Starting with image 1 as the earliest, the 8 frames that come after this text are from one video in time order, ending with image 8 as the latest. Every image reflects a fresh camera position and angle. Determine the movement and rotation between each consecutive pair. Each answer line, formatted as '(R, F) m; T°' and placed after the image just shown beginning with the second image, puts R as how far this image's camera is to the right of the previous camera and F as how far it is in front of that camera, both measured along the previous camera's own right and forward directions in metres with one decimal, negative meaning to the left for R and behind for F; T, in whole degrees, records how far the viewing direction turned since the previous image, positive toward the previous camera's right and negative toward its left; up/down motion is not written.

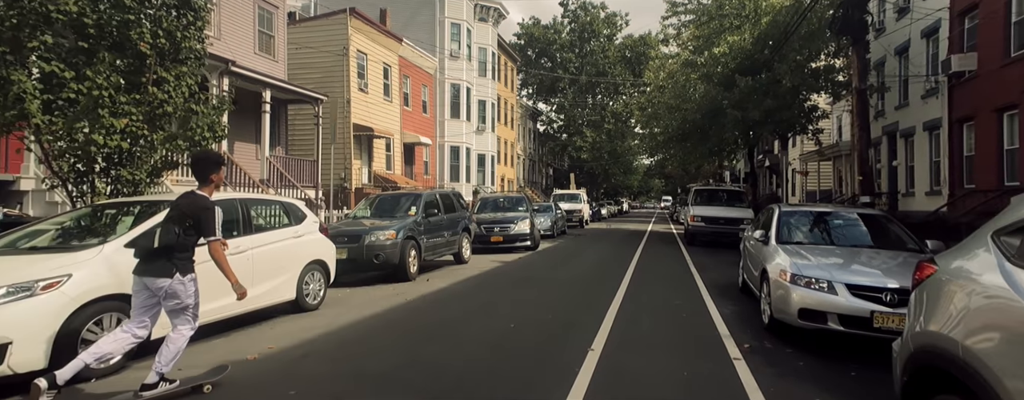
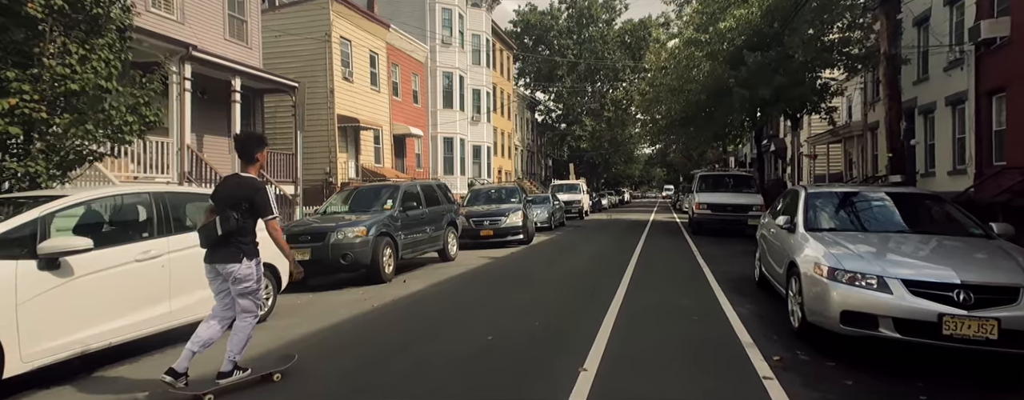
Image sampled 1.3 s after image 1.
(+0.3, +1.2) m; 0°
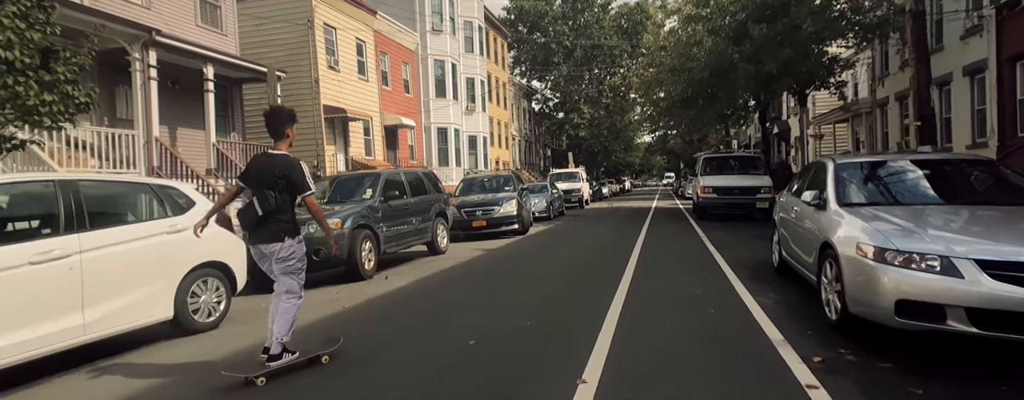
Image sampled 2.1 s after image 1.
(+0.1, +0.9) m; 0°
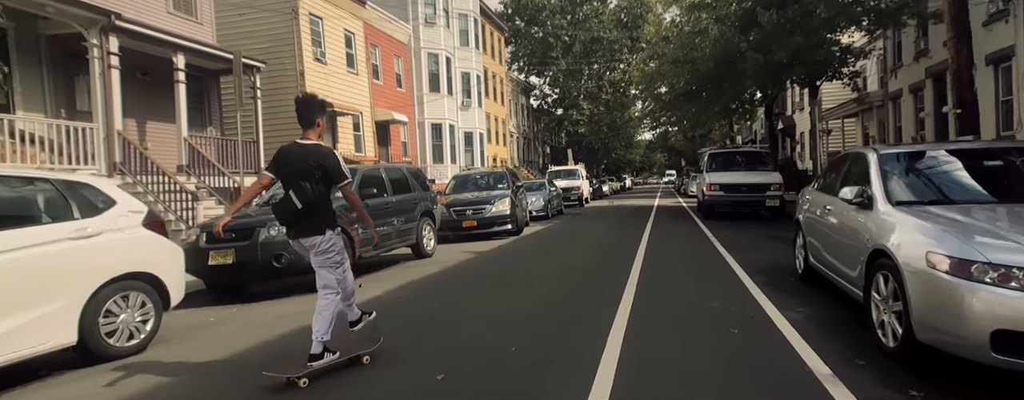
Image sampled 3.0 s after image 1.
(+0.1, +1.0) m; 0°
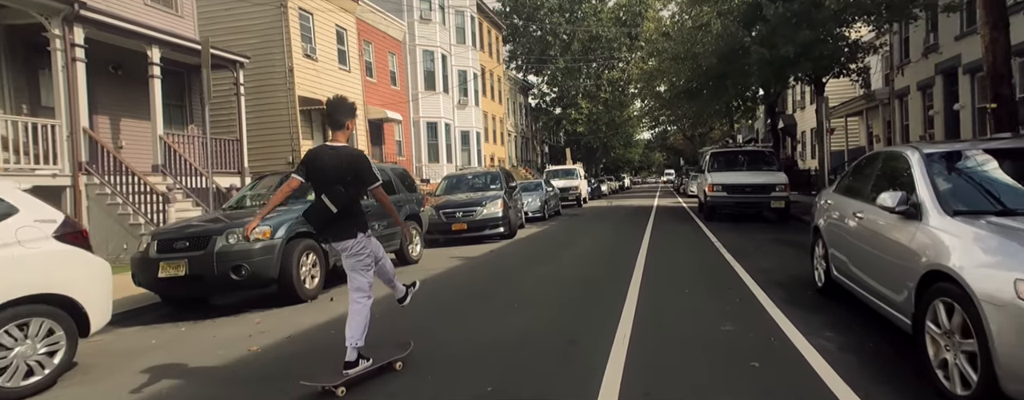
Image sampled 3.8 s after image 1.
(+0.1, +0.7) m; 0°
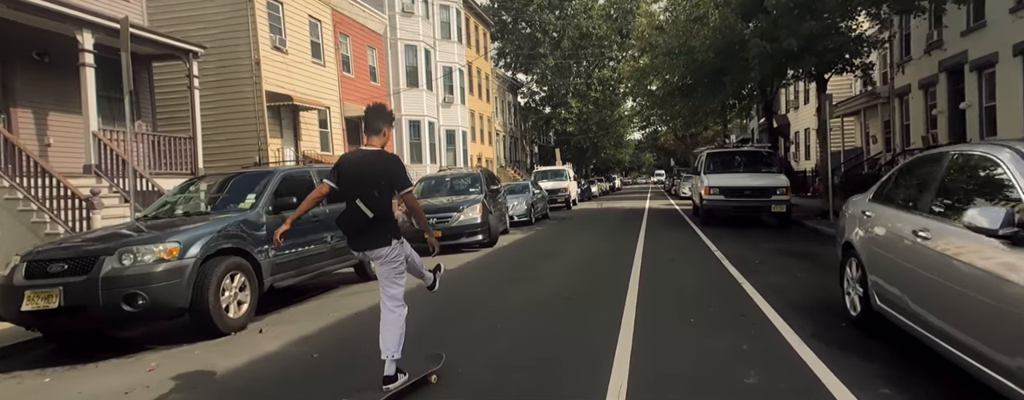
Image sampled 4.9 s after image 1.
(+0.2, +1.2) m; +1°
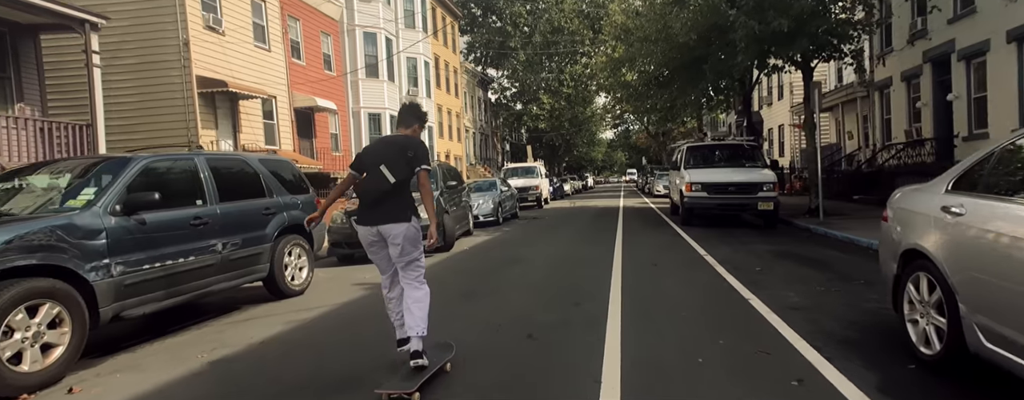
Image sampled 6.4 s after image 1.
(+0.3, +1.8) m; +3°
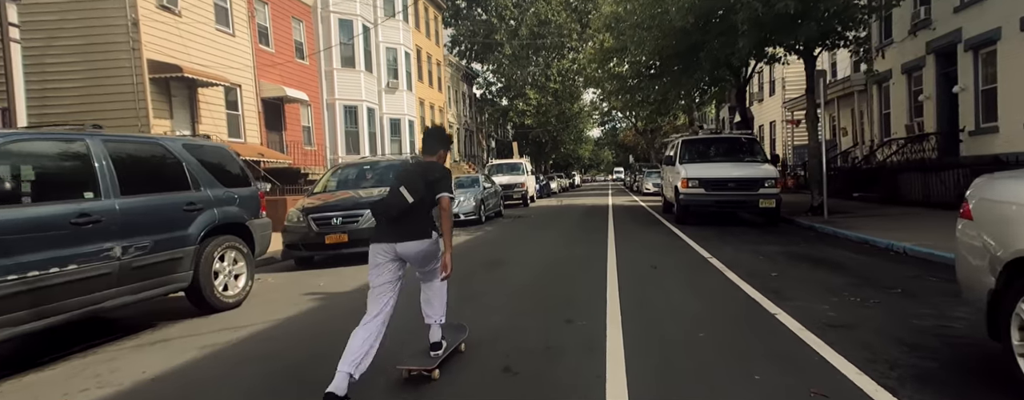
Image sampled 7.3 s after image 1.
(+0.1, +1.3) m; +1°
